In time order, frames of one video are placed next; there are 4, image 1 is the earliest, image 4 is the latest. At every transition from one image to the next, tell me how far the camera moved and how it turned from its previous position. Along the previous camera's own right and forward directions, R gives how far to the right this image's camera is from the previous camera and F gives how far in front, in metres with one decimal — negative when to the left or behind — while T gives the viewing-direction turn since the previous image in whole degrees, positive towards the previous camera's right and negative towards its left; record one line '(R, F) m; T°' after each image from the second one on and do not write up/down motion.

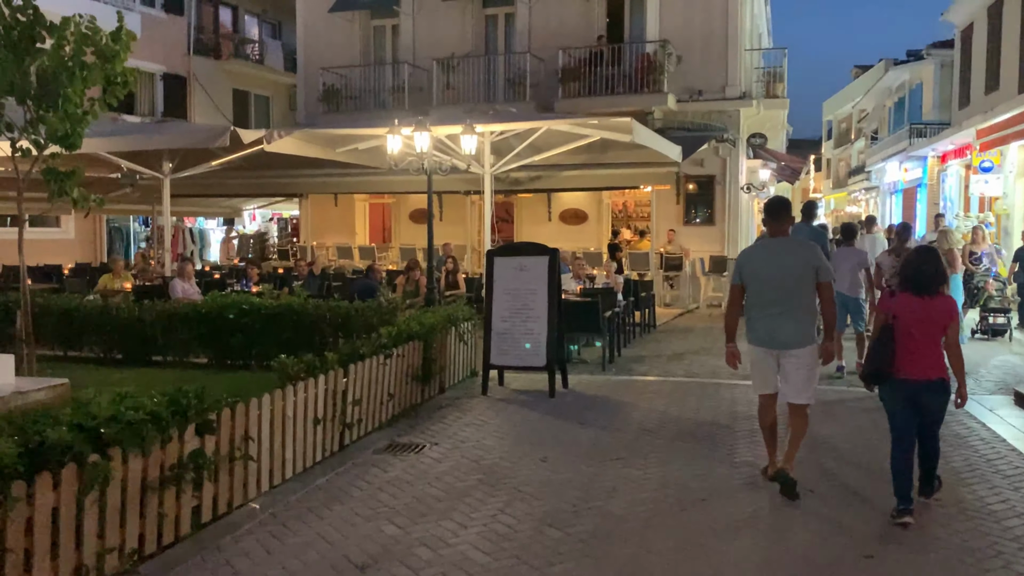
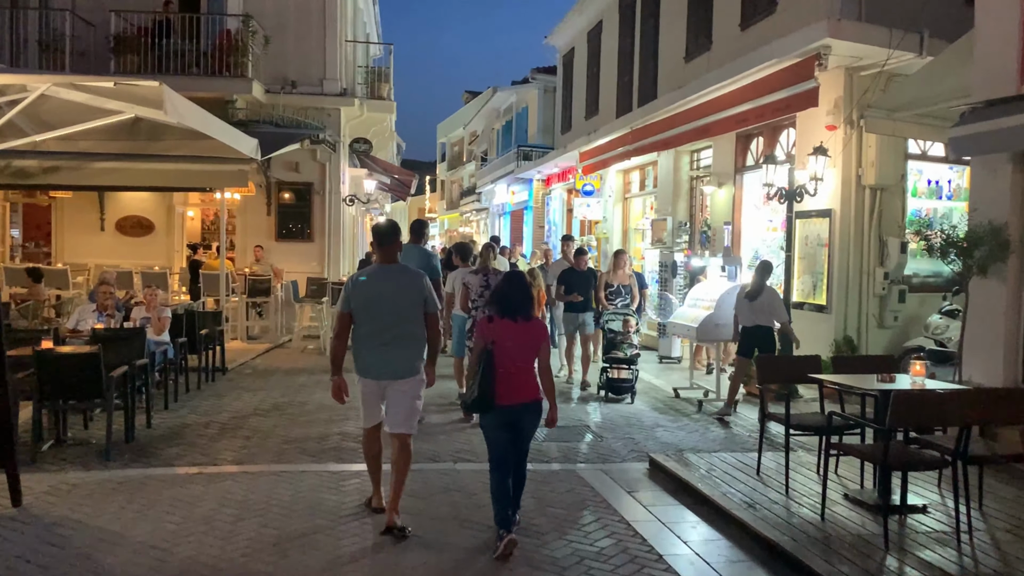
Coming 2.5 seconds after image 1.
(+1.0, +2.4) m; +24°
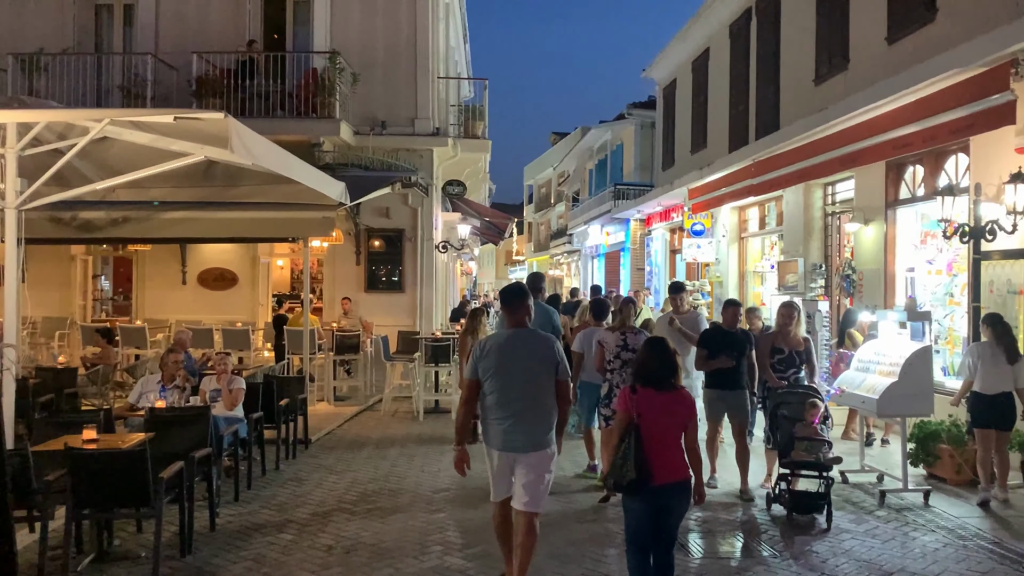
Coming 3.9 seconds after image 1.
(-0.3, +1.3) m; -6°
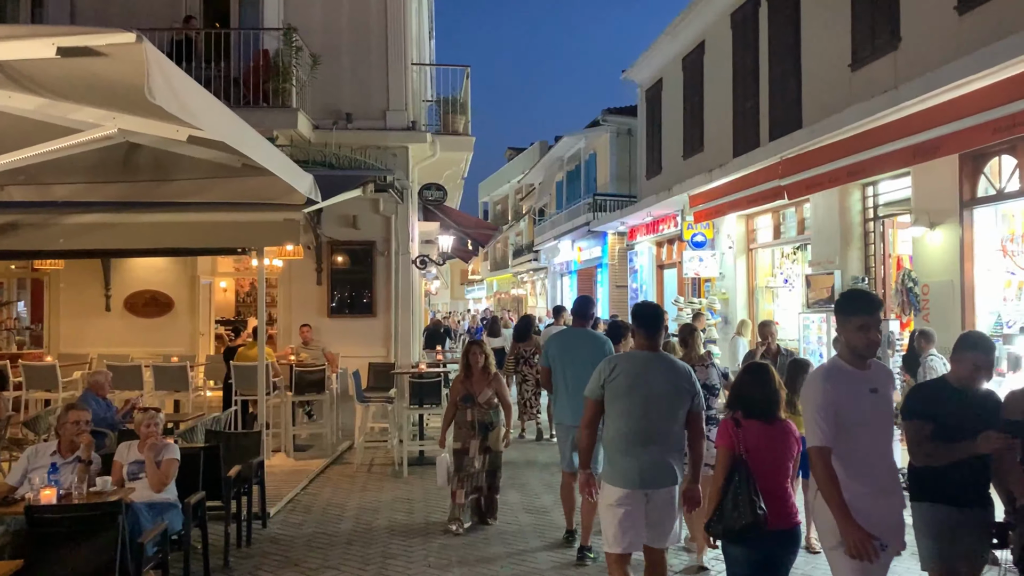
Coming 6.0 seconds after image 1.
(-0.5, +1.9) m; +3°
